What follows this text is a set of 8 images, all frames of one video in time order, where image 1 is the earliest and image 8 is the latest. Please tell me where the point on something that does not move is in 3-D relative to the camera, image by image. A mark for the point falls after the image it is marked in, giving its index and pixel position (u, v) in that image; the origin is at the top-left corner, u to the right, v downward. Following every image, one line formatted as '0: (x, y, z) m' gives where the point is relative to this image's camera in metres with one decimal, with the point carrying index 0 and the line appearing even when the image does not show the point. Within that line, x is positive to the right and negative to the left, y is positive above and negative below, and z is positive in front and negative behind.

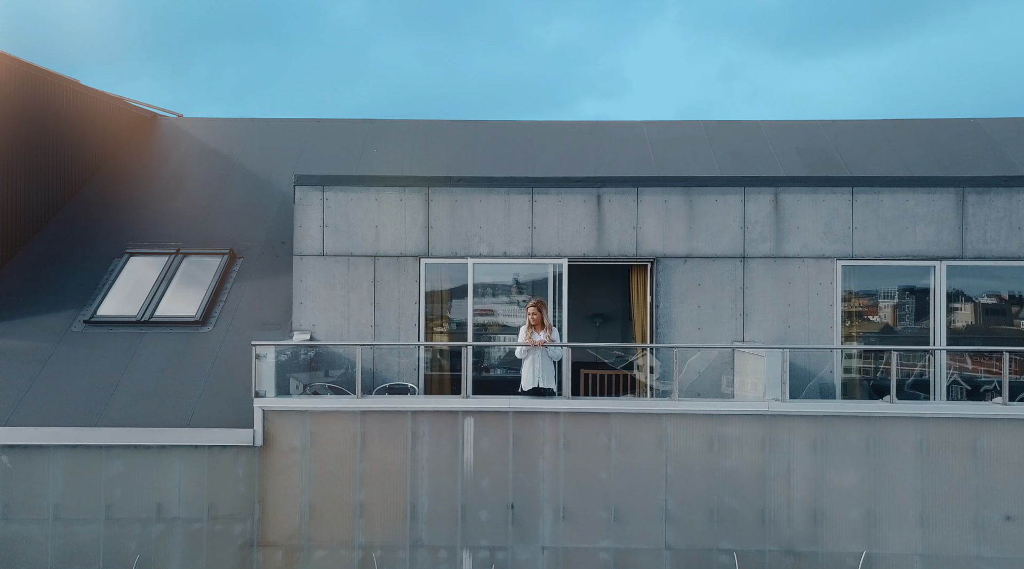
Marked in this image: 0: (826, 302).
0: (+2.8, -0.1, +10.0) m
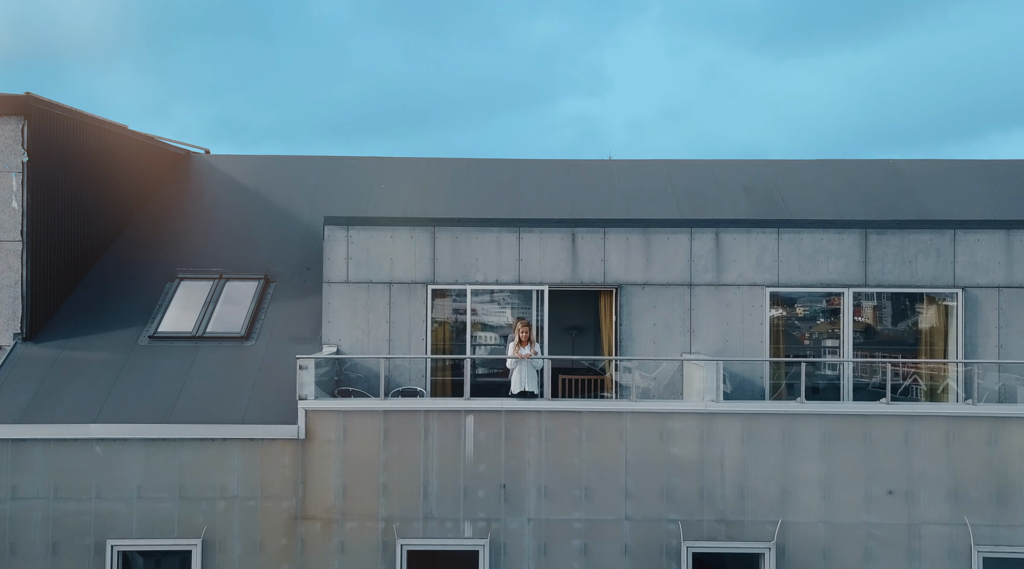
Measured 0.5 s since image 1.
0: (+2.7, -0.4, +12.3) m
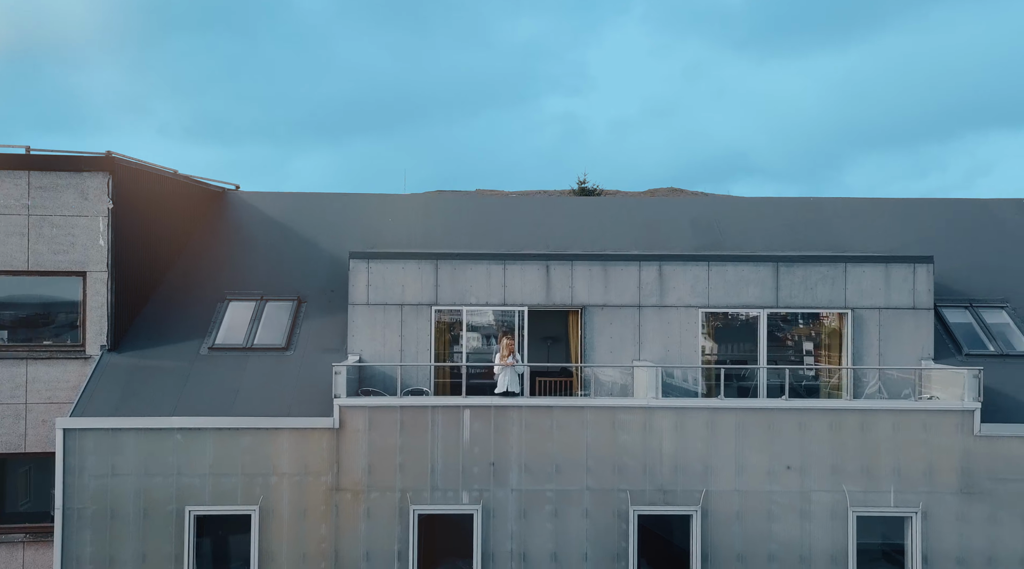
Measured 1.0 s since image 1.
0: (+2.5, -0.7, +15.7) m
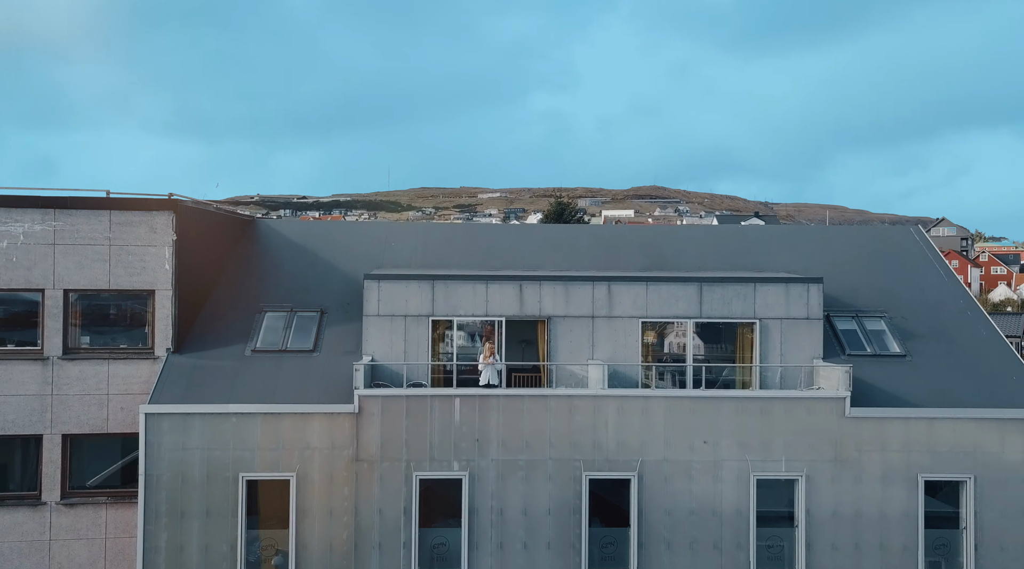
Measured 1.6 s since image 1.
0: (+2.2, -1.0, +19.9) m
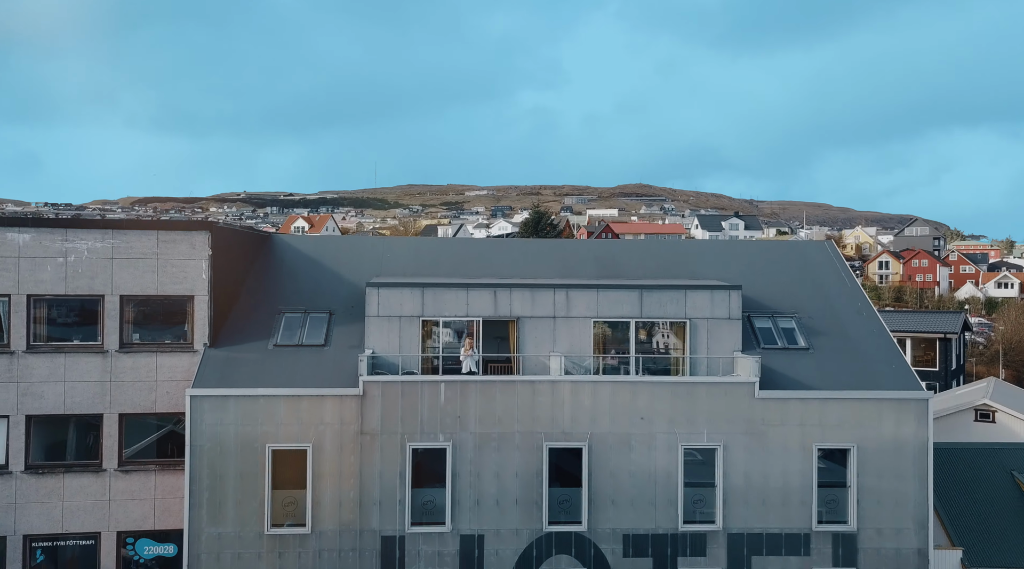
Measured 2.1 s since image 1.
0: (+1.7, -1.1, +24.4) m
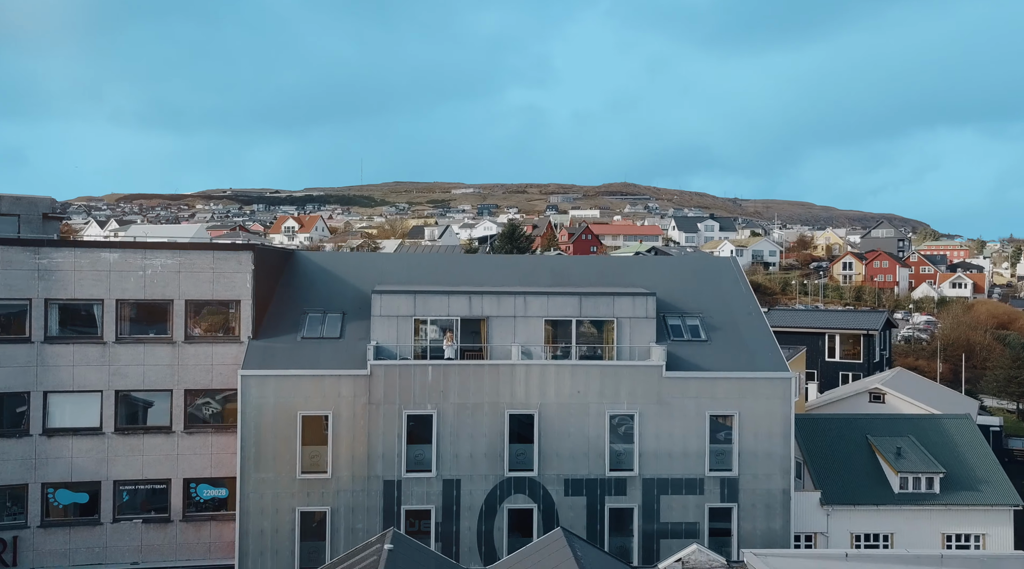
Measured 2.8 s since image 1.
0: (+0.8, -1.3, +32.2) m
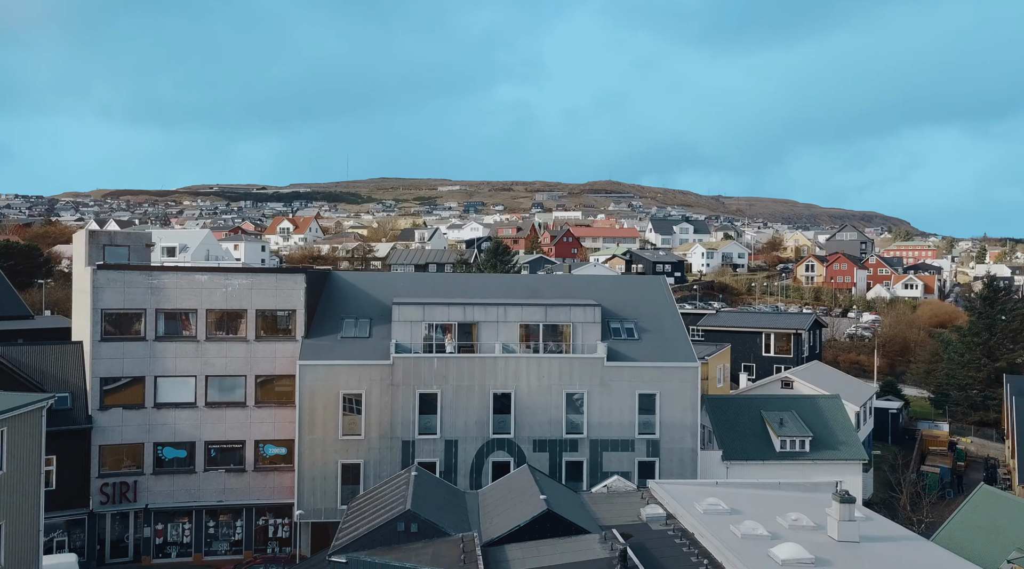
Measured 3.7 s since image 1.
0: (+0.2, -1.8, +43.7) m
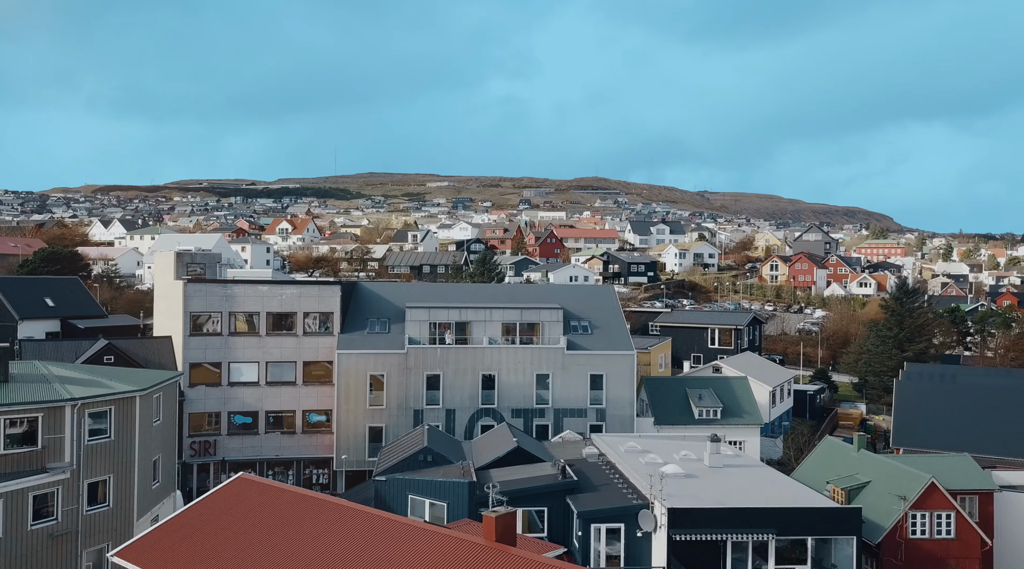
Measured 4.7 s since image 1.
0: (-0.7, -2.3, +57.9) m
